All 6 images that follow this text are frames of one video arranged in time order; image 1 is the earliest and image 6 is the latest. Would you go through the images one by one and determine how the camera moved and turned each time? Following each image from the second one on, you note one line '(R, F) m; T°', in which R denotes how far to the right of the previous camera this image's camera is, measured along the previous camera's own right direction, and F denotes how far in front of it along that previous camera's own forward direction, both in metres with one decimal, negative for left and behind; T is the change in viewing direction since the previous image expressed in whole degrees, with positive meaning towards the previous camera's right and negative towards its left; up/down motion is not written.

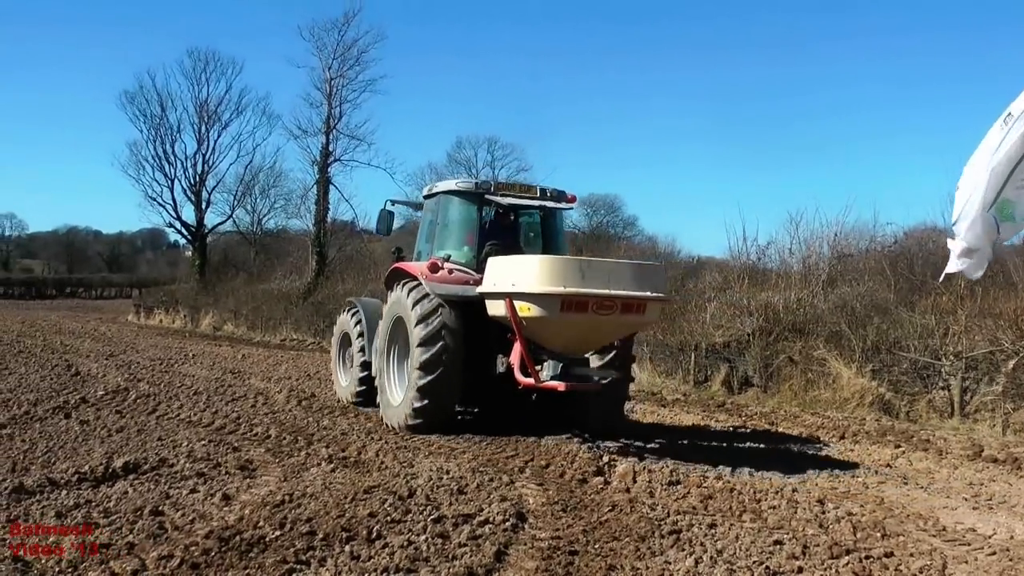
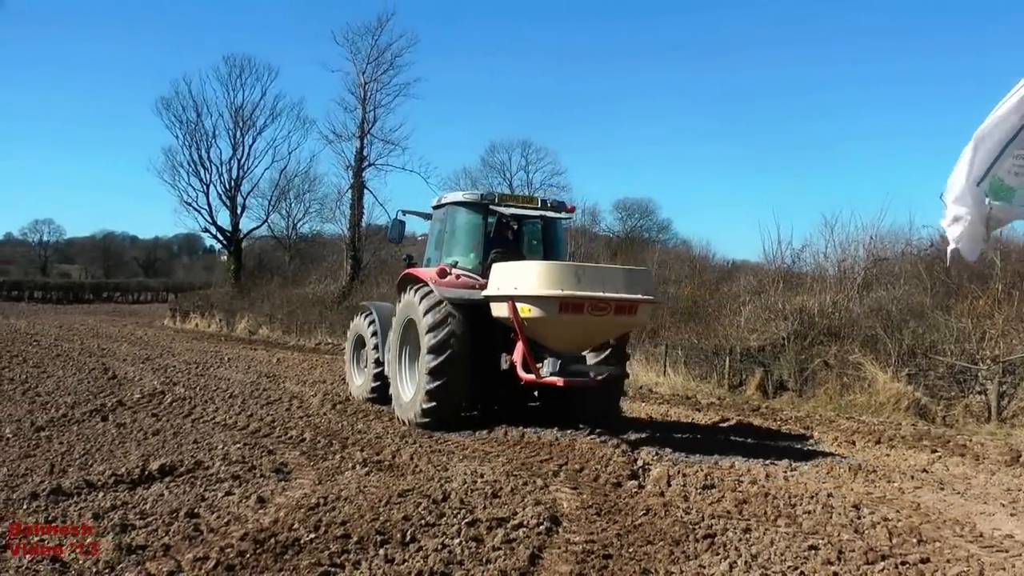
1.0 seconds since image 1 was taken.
(0.0, 0.0) m; -1°
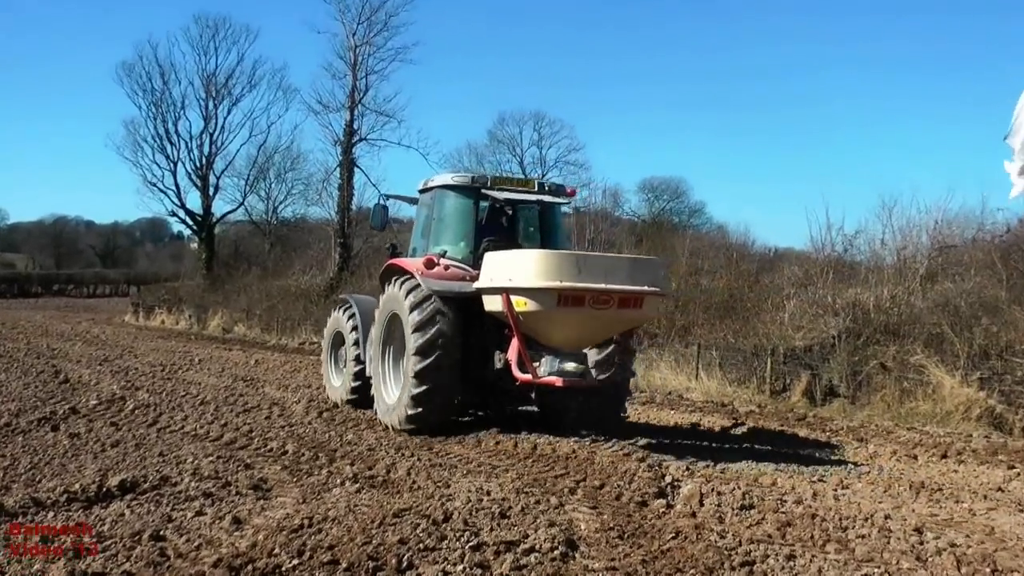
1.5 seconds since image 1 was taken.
(0.0, +1.0) m; -1°
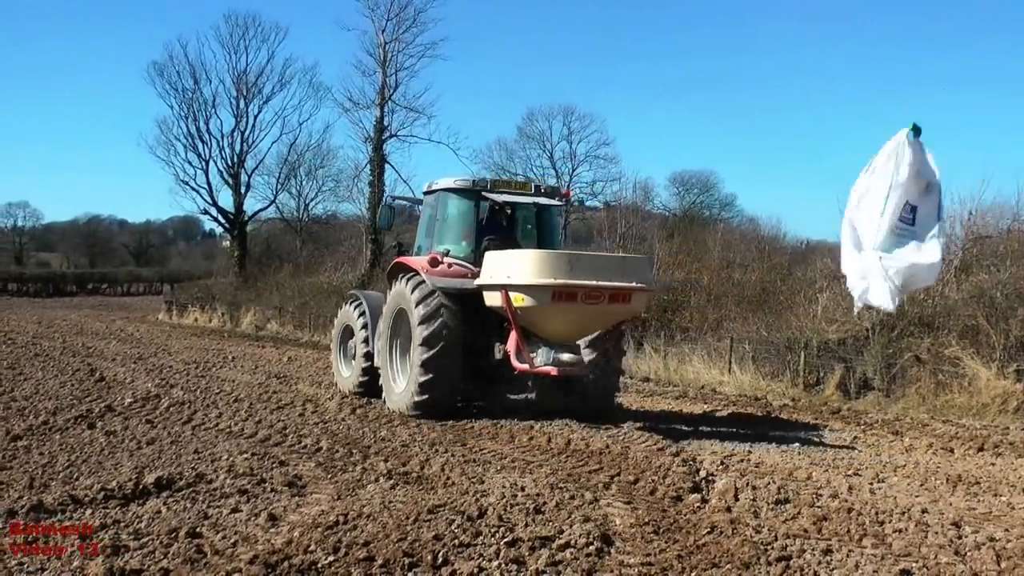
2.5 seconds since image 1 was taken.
(+0.1, 0.0) m; -2°
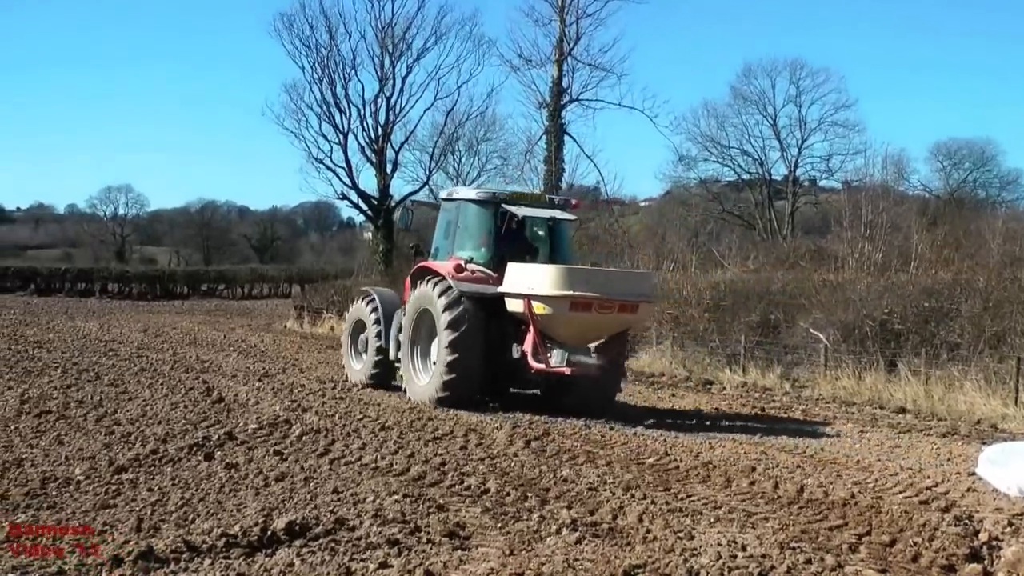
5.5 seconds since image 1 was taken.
(-0.2, +1.5) m; -7°
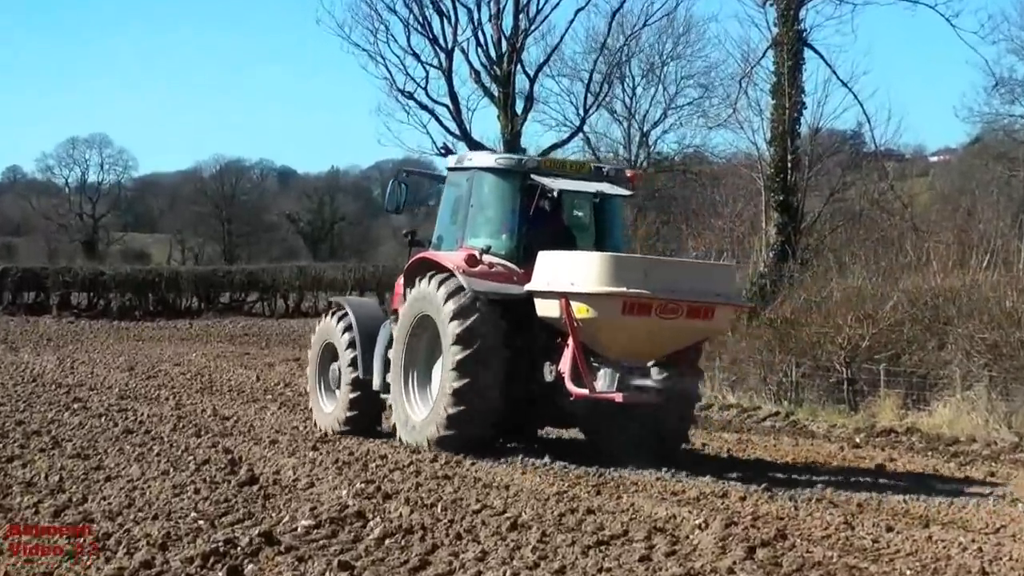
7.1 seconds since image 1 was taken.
(-0.4, +2.2) m; -2°
